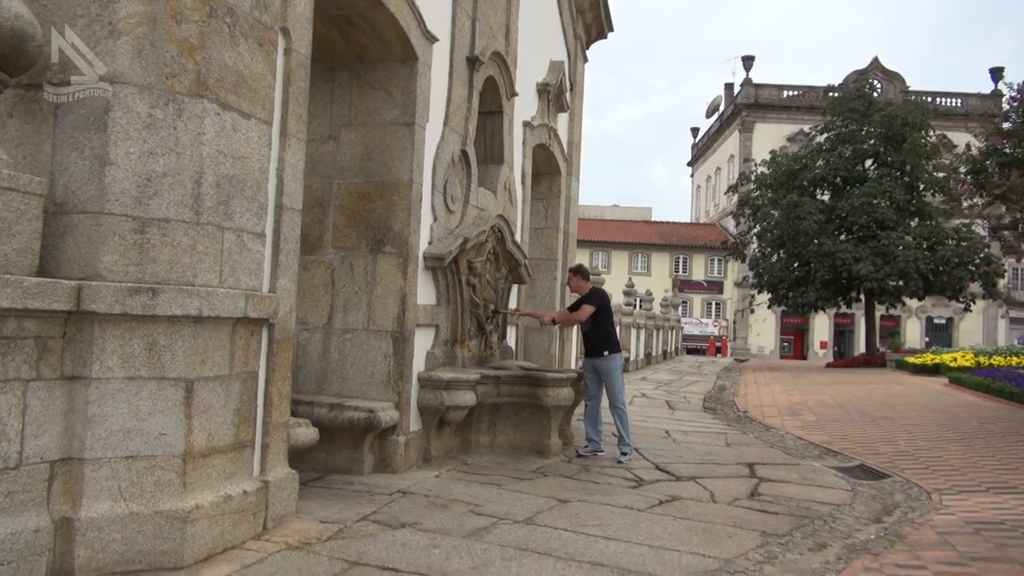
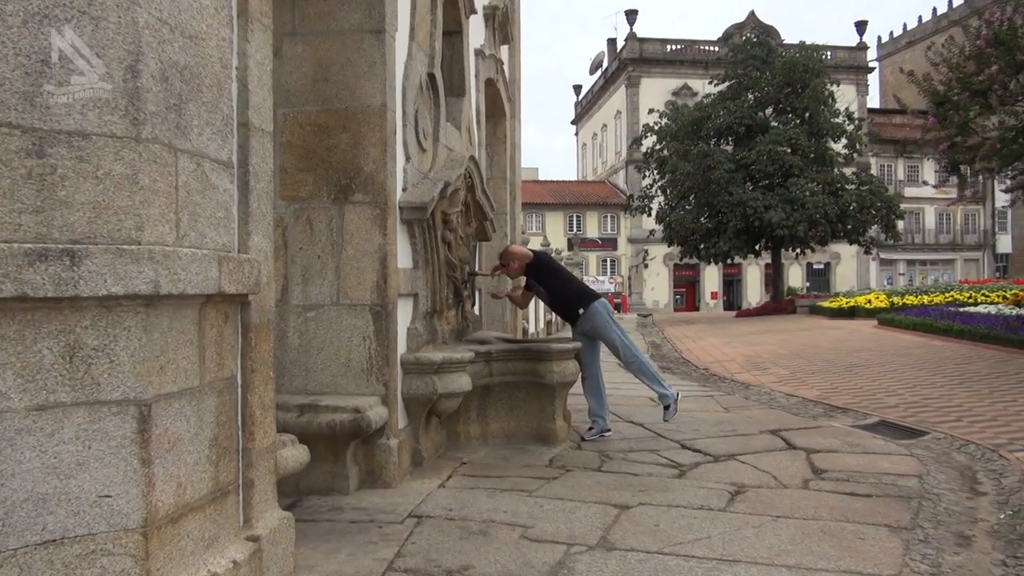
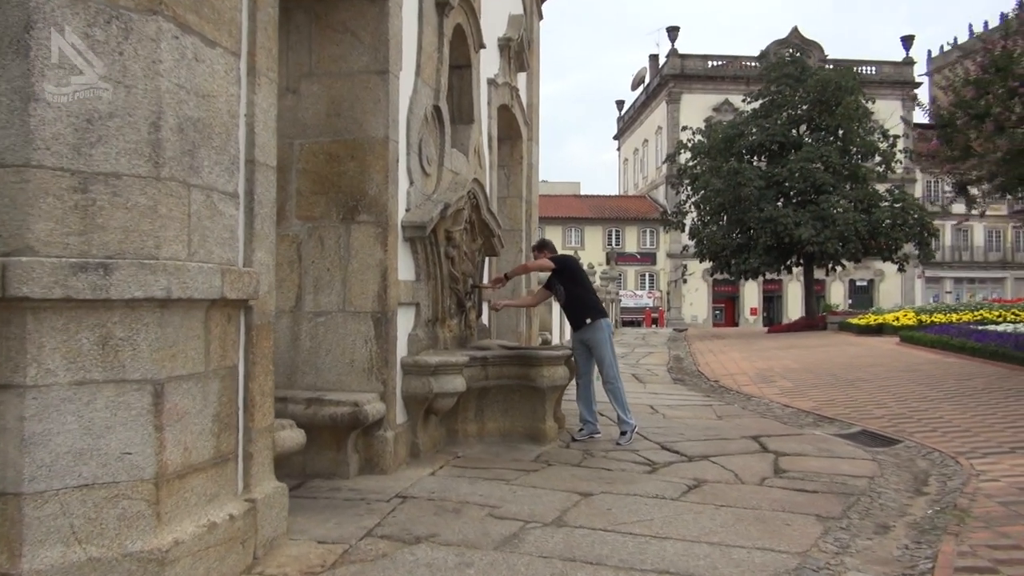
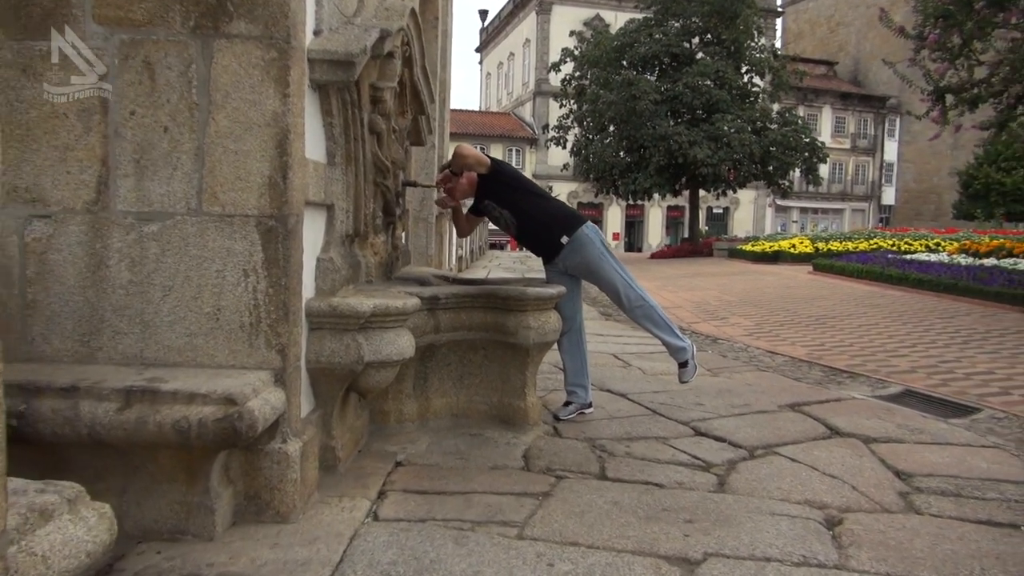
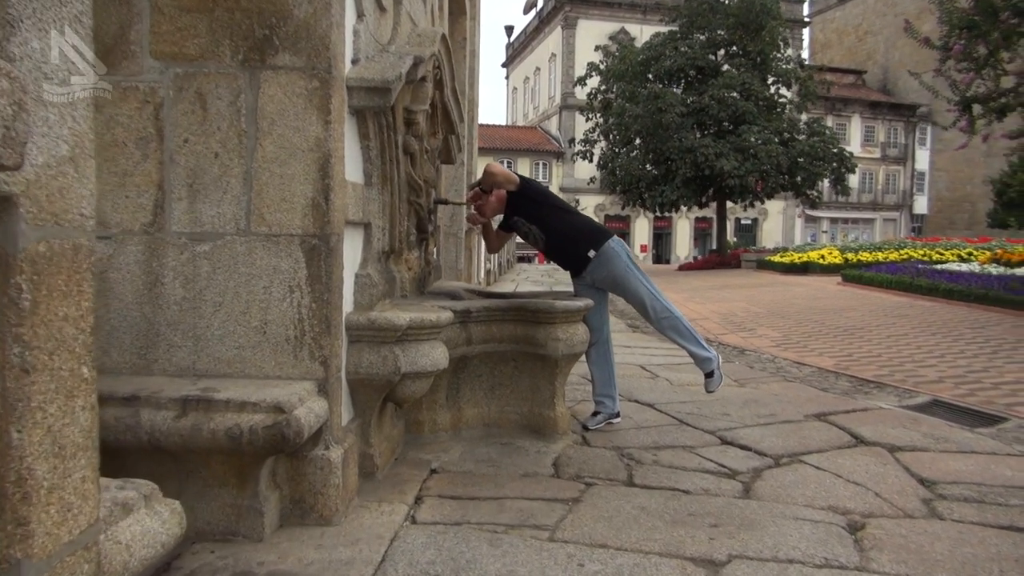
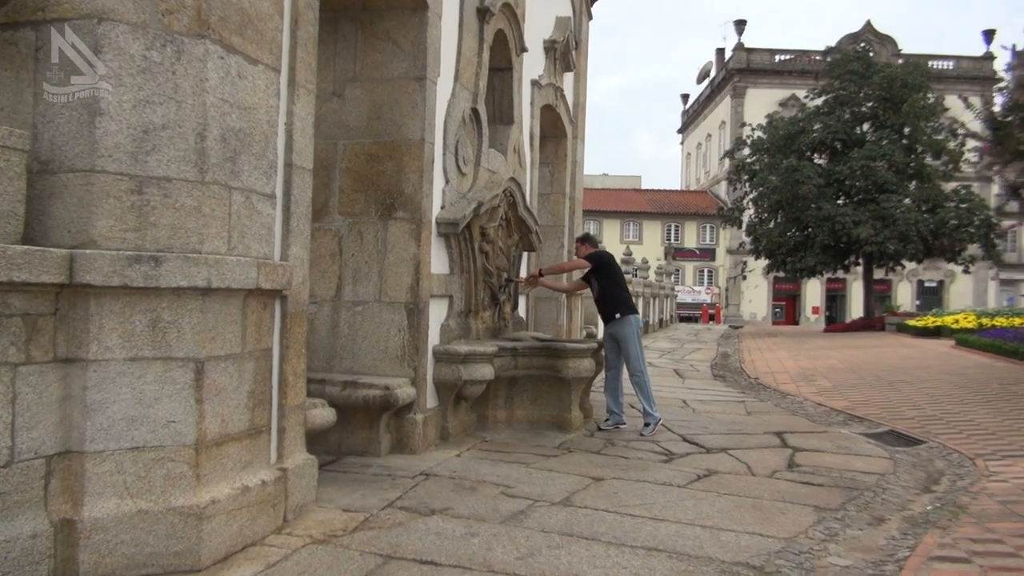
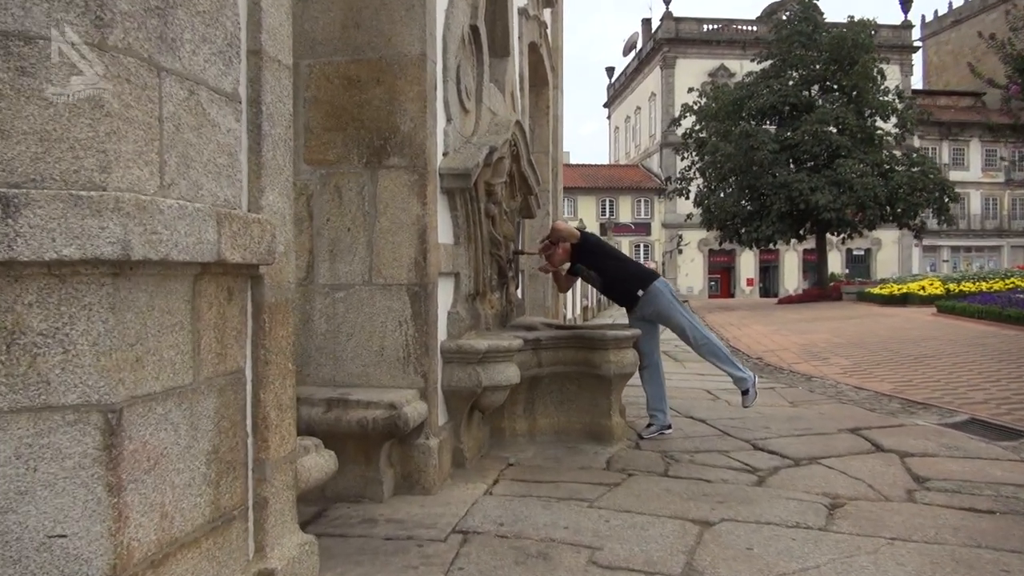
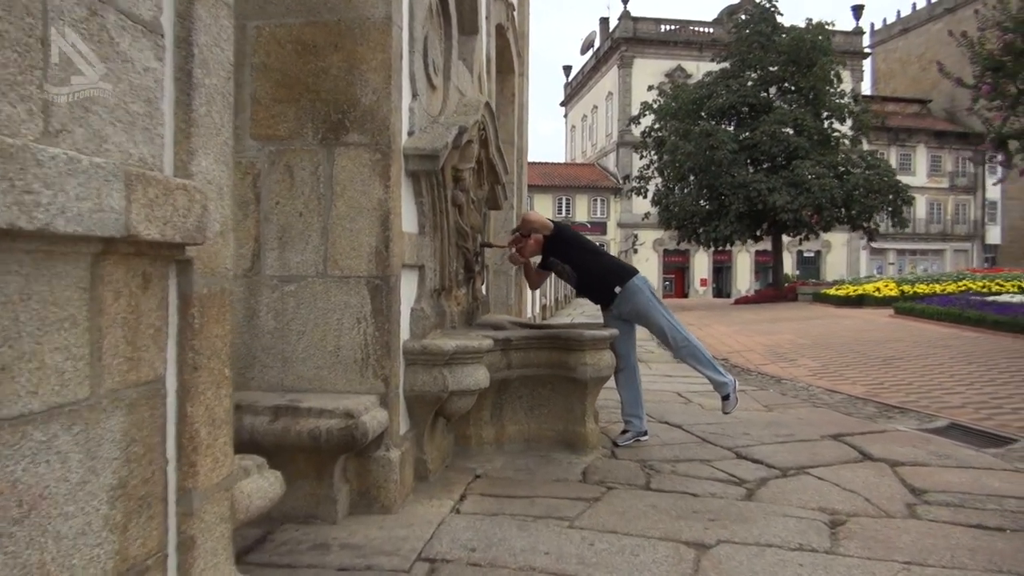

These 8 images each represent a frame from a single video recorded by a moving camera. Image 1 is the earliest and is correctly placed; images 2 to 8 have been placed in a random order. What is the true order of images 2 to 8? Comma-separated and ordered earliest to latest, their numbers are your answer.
6, 3, 2, 7, 8, 5, 4
